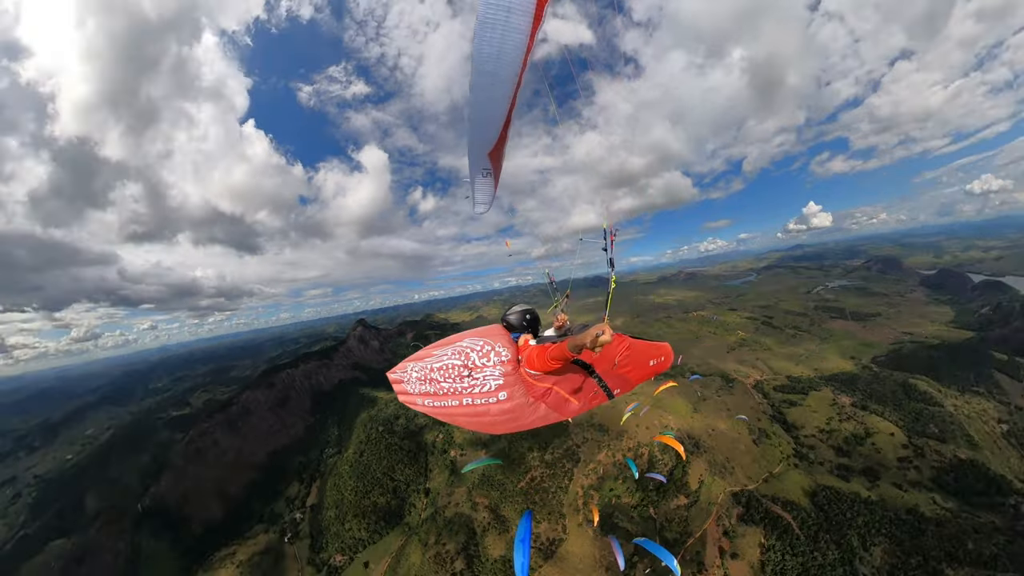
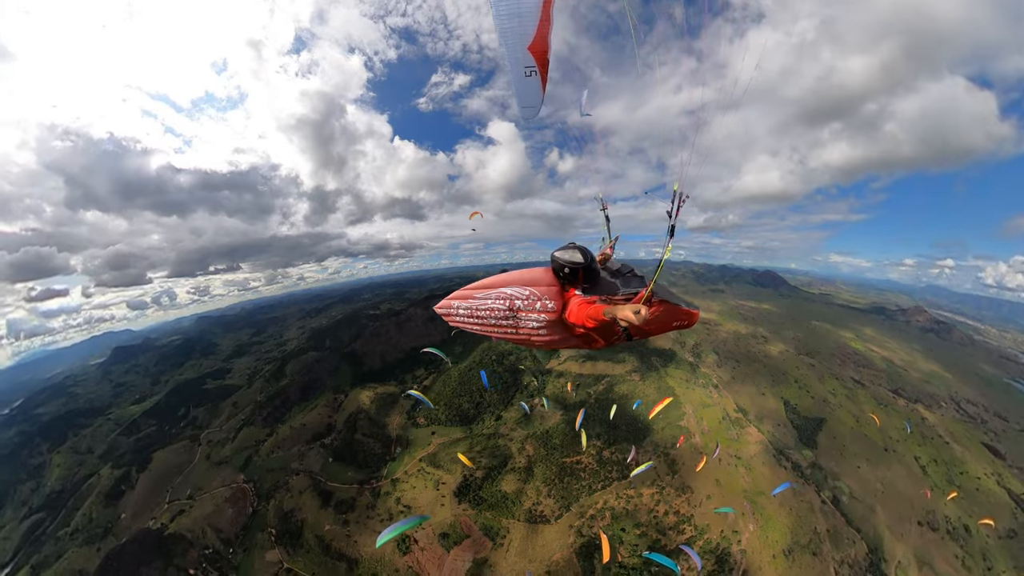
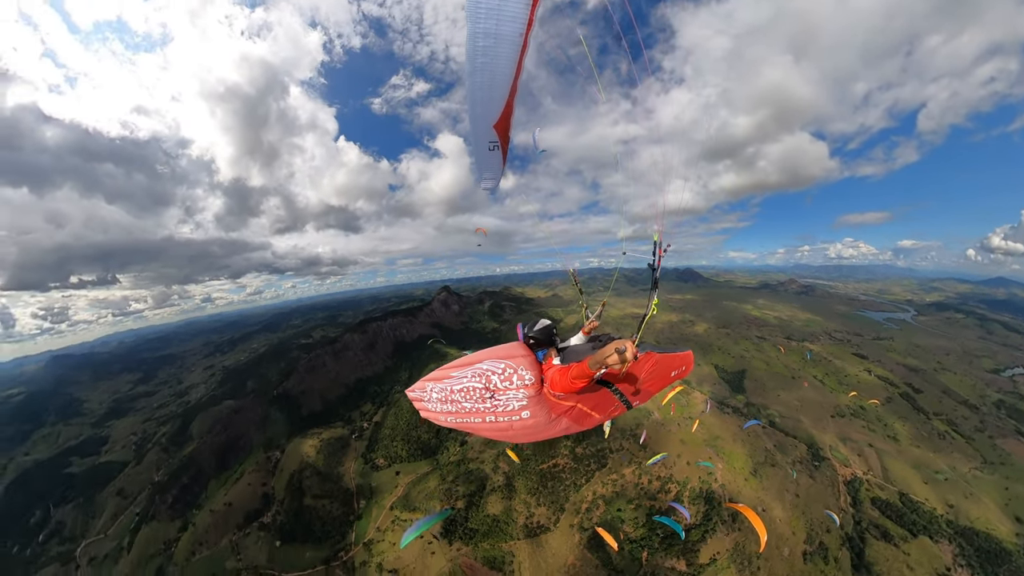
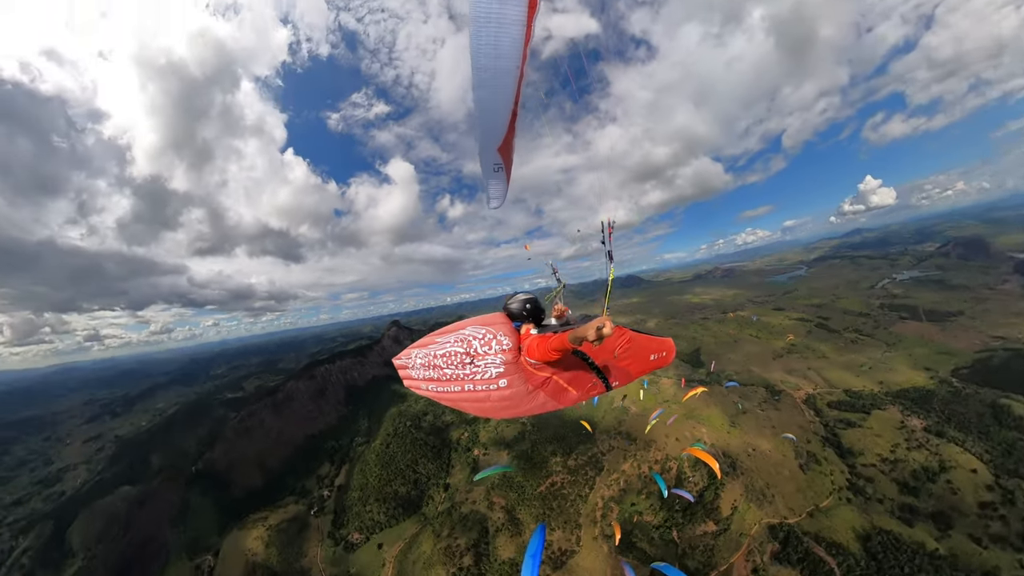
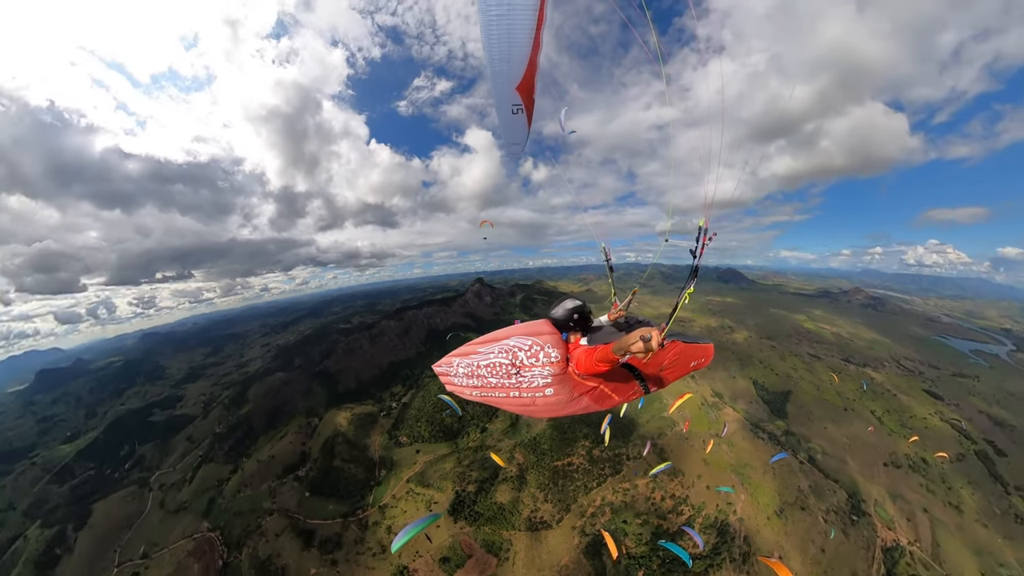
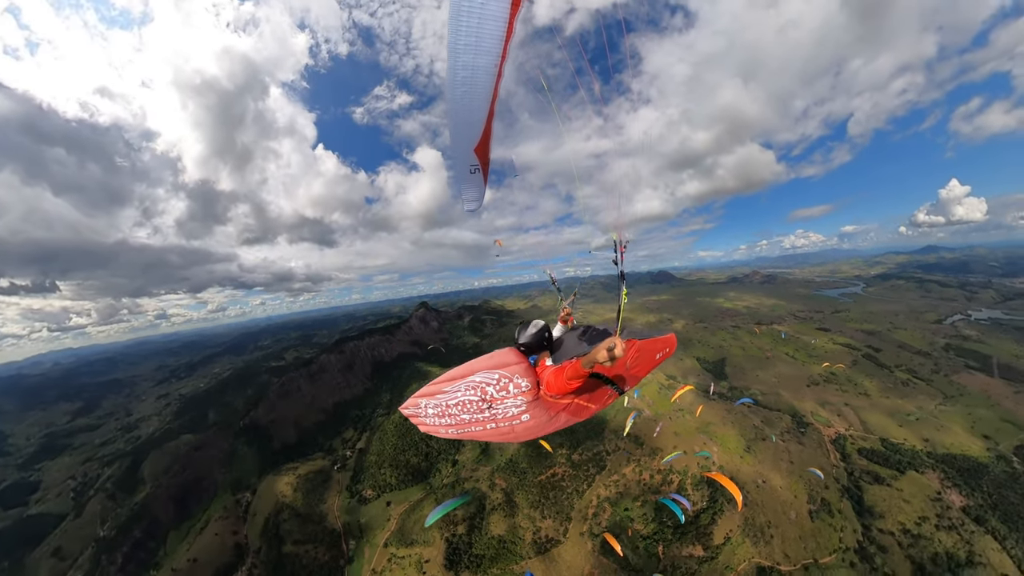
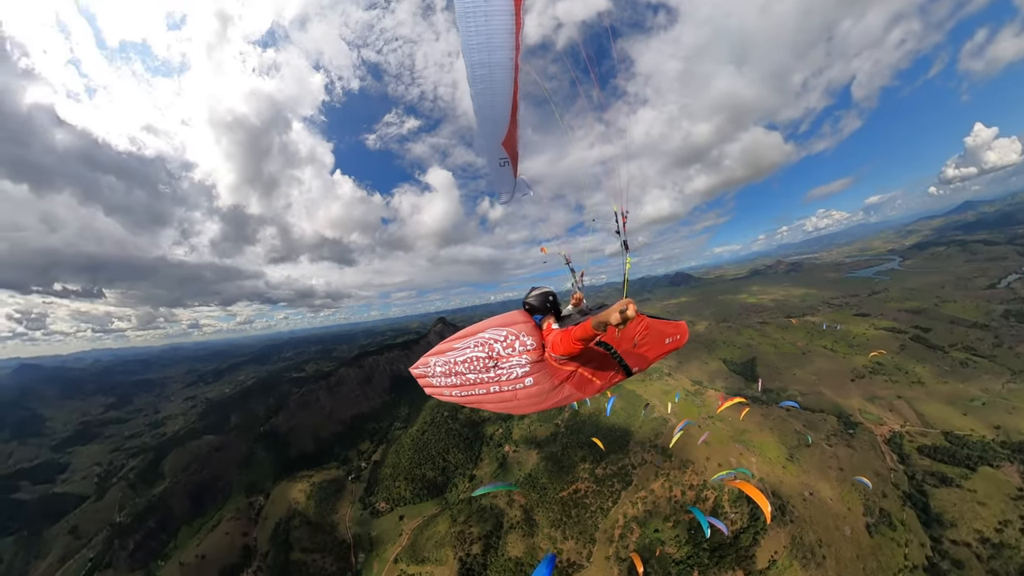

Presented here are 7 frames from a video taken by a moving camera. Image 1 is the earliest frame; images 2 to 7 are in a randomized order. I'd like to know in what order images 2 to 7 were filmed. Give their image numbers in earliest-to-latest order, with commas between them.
4, 7, 6, 3, 5, 2
